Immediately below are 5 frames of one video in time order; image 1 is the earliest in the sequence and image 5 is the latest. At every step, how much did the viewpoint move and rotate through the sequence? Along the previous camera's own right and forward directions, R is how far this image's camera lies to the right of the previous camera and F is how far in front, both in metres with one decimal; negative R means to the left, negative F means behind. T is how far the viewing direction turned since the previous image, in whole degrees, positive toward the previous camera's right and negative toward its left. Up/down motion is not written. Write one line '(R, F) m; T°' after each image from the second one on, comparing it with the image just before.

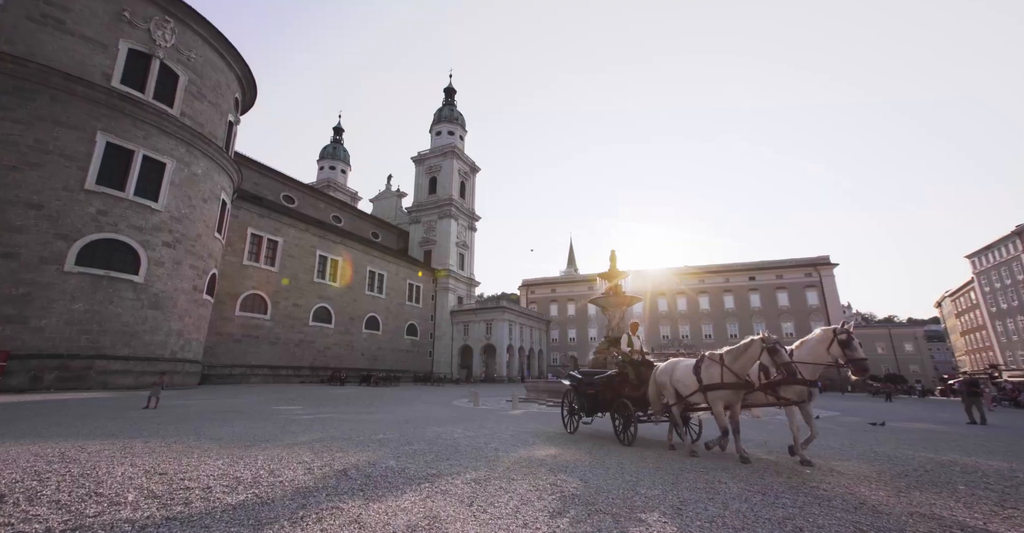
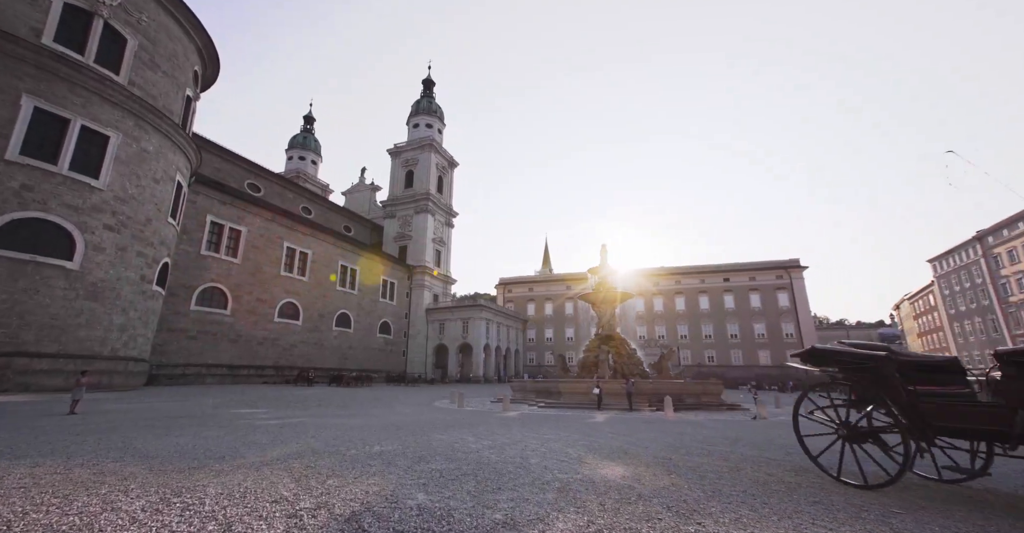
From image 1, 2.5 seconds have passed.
(-0.7, +1.3) m; +4°
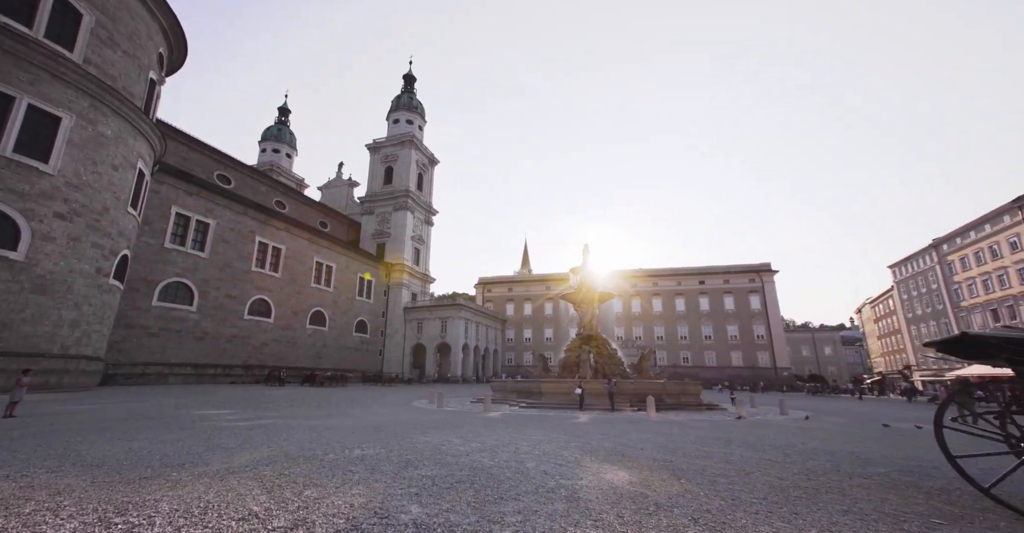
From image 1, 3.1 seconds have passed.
(-0.2, +0.3) m; +3°
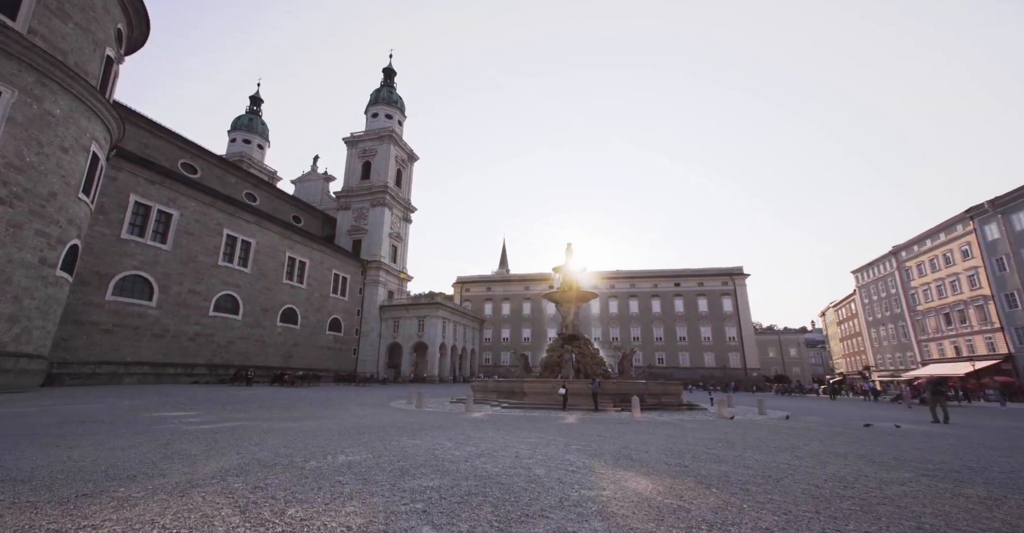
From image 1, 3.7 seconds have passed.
(-0.3, +0.4) m; +3°
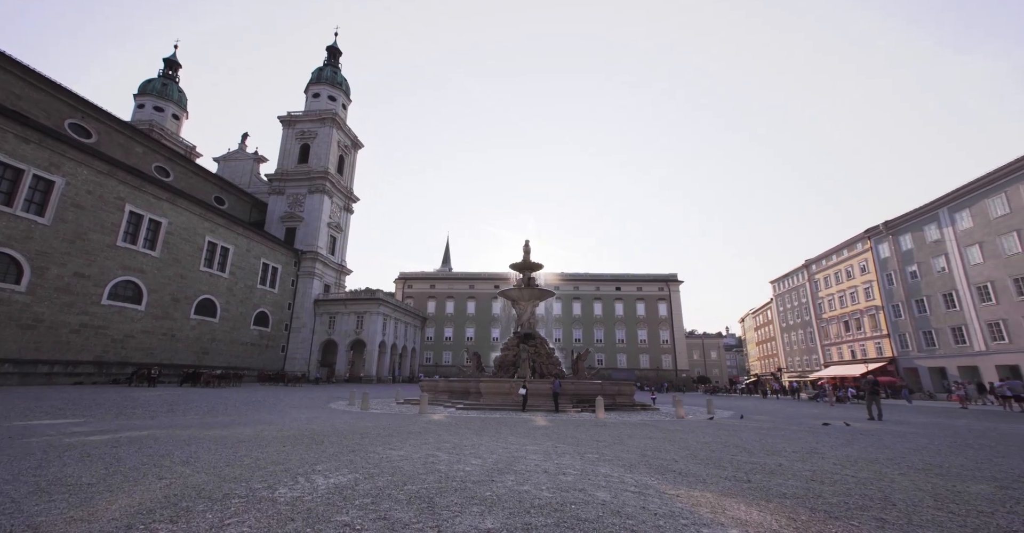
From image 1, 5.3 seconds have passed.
(-0.7, +0.9) m; +8°
